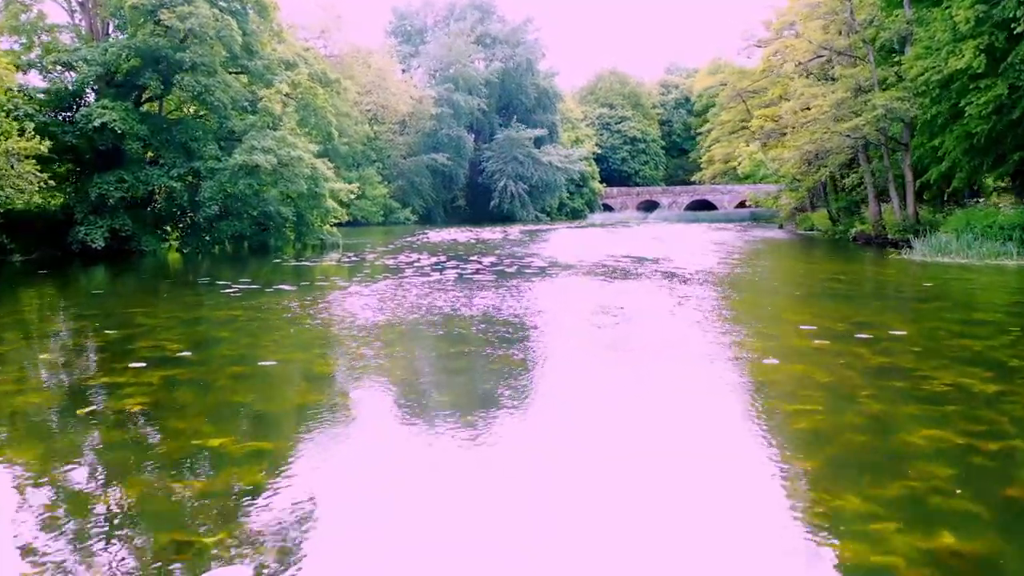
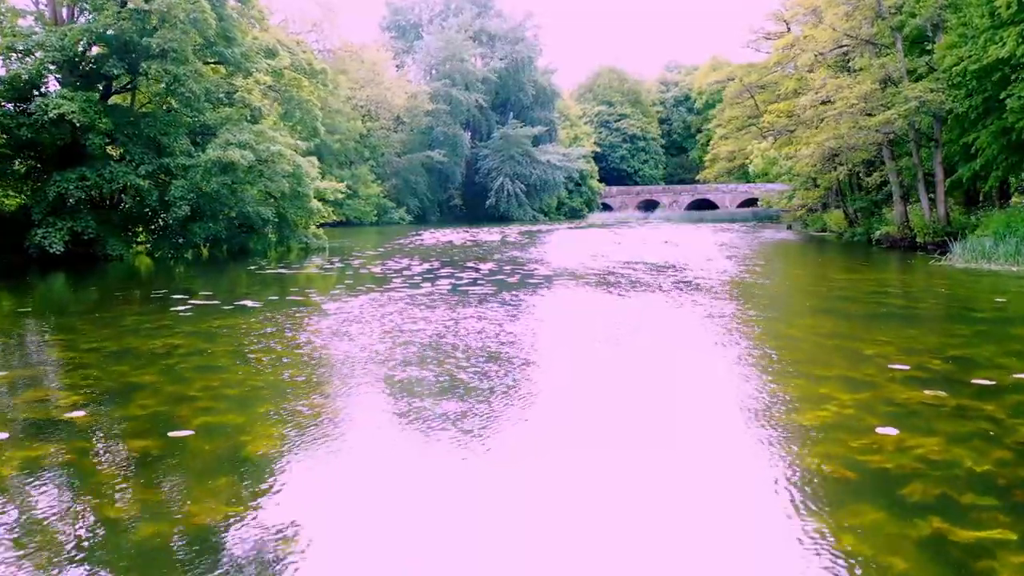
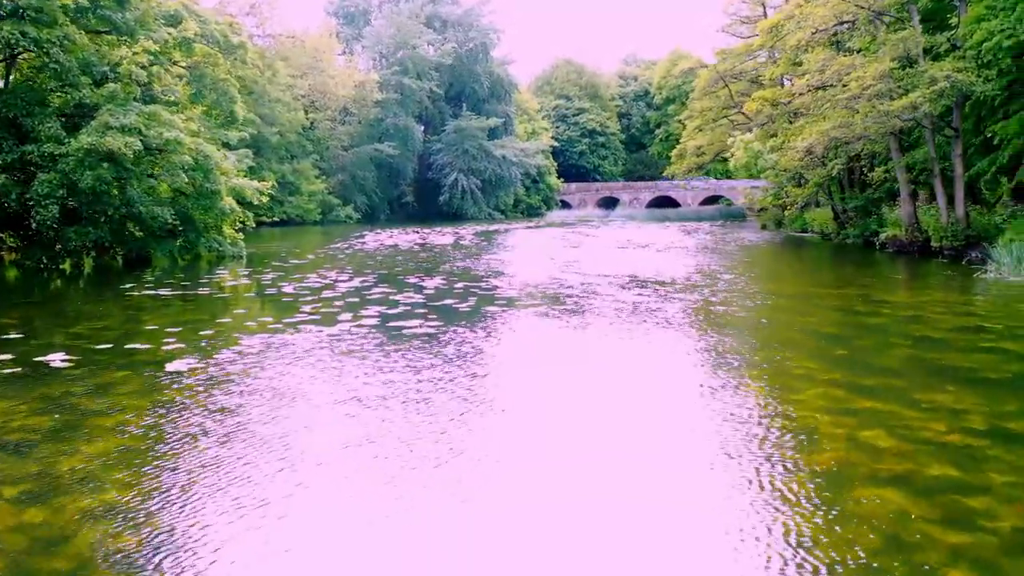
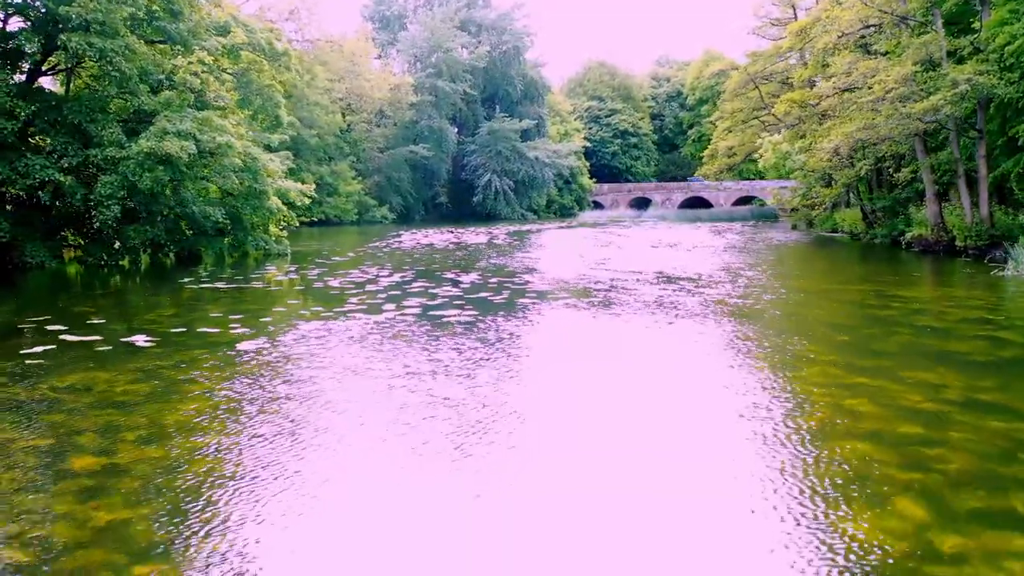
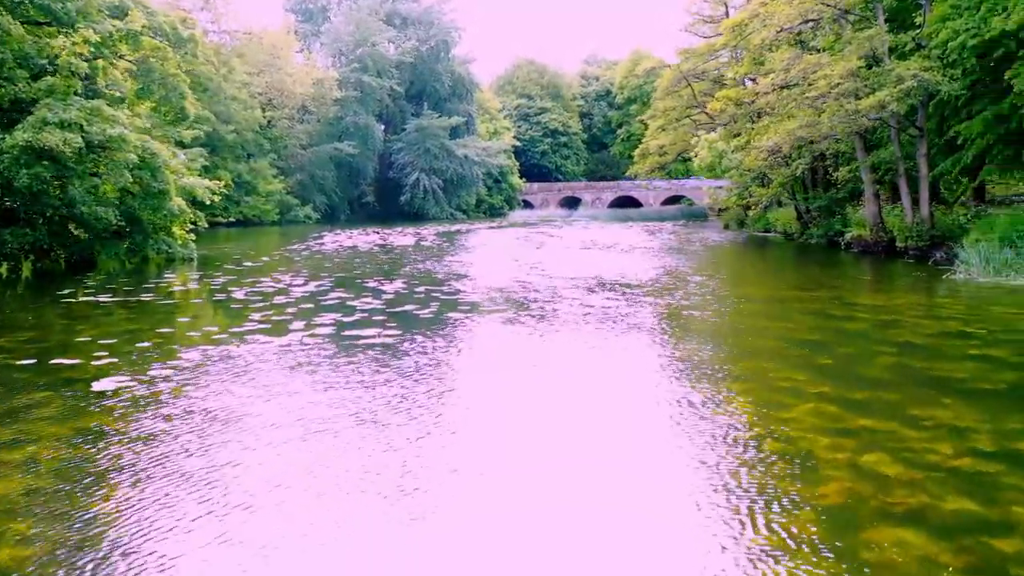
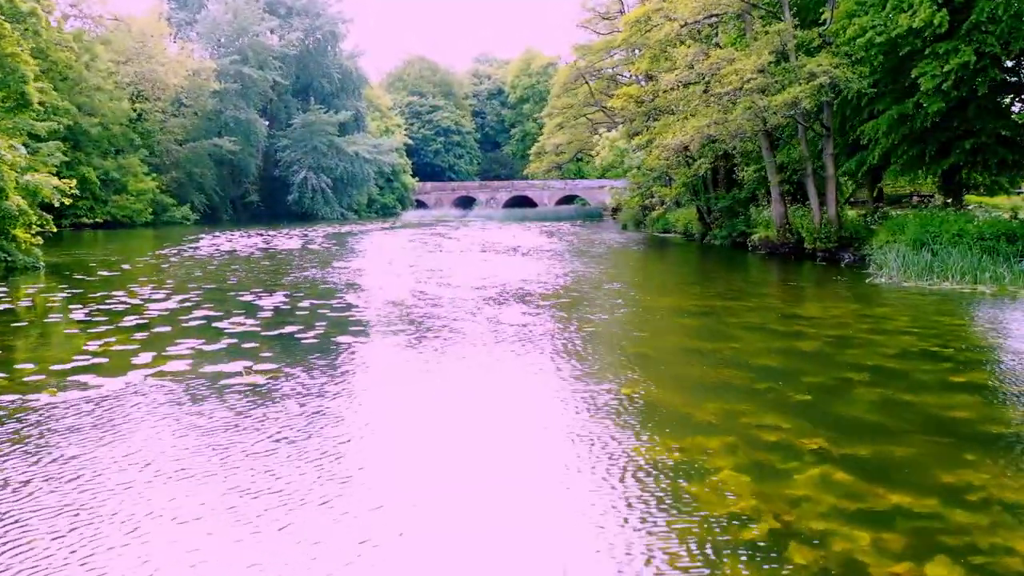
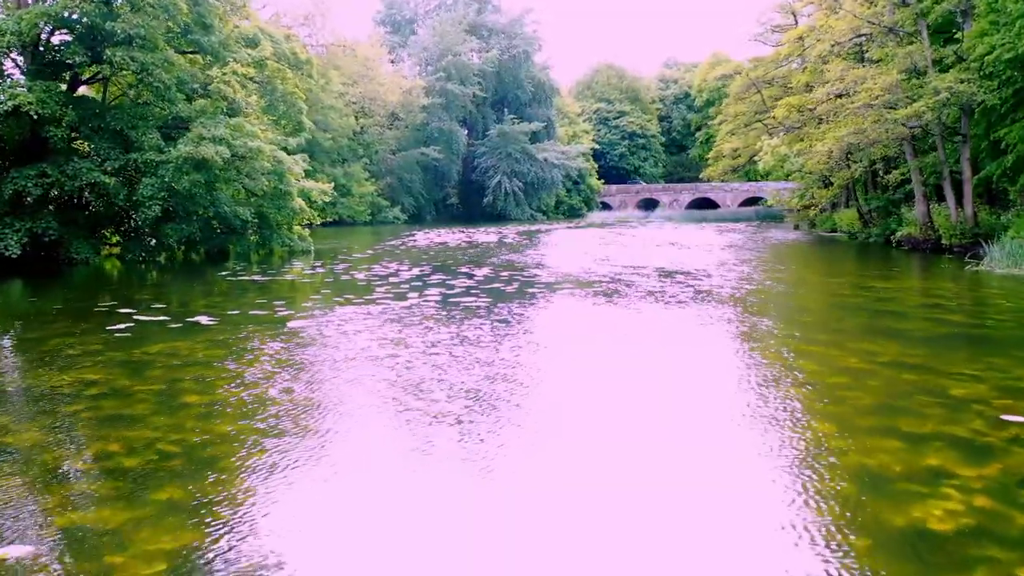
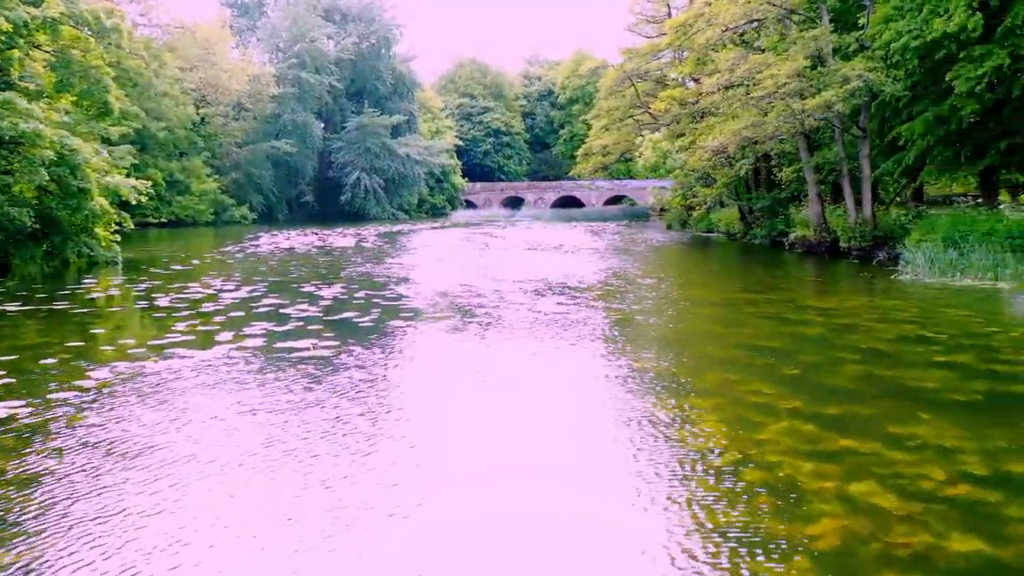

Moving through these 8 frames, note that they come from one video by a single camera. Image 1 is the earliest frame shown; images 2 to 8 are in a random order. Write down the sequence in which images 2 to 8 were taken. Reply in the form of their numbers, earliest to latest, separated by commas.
2, 7, 4, 3, 5, 8, 6
